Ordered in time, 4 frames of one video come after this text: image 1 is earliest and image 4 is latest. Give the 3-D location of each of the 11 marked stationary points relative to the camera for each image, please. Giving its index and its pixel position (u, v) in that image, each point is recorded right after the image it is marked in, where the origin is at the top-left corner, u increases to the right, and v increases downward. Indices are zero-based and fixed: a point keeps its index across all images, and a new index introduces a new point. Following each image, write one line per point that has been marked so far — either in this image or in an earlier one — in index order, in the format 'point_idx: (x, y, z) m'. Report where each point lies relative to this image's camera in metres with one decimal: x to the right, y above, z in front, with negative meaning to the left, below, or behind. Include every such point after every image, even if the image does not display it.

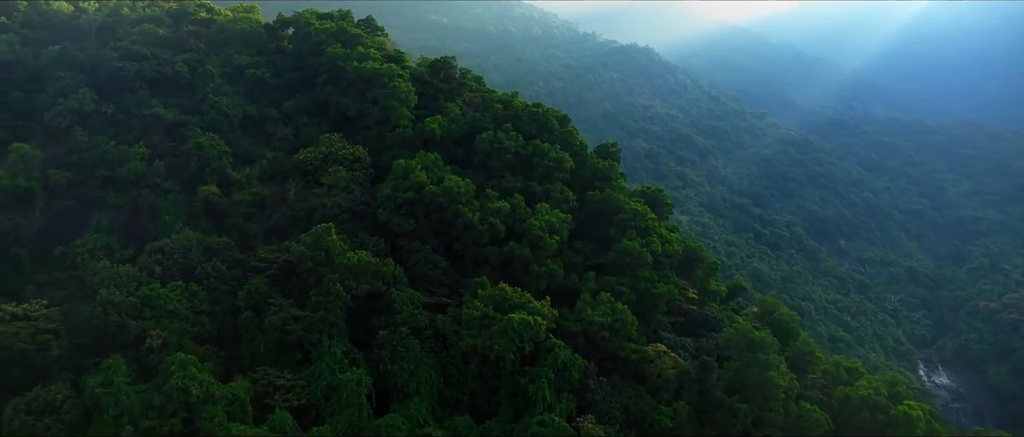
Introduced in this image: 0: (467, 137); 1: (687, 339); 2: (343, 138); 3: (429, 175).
0: (-1.0, +1.9, +14.7) m
1: (+3.3, -2.3, +11.9) m
2: (-3.8, +1.8, +14.1) m
3: (-1.7, +0.9, +12.5) m
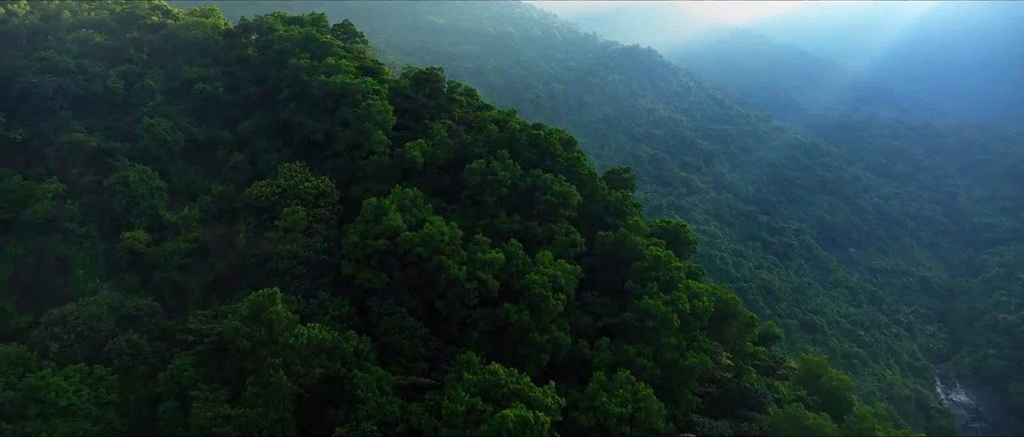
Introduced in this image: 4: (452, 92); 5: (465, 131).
0: (-1.1, +1.1, +12.4) m
1: (+3.3, -3.2, +9.6) m
2: (-3.9, +1.0, +11.9) m
3: (-1.8, 0.0, +10.2) m
4: (-1.4, +3.0, +14.5) m
5: (-1.0, +1.9, +13.8) m
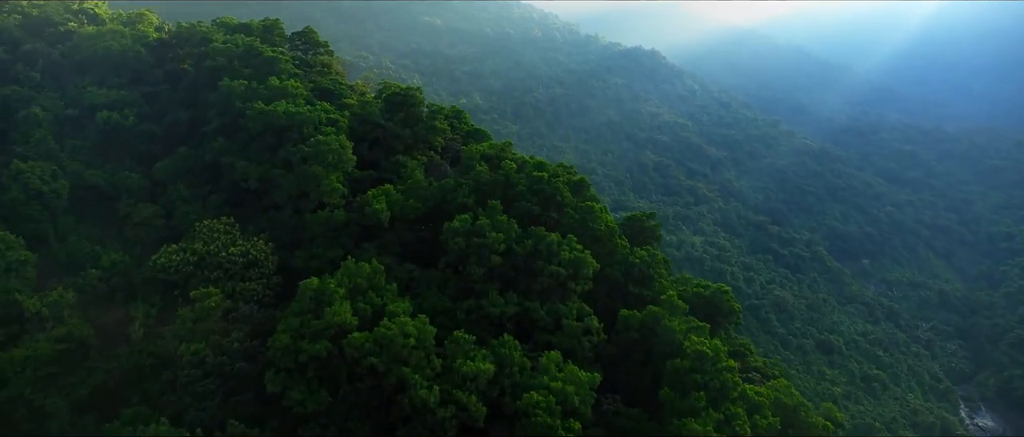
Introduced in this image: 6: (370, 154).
0: (-1.2, 0.0, +9.6) m
1: (+3.2, -4.2, +6.8) m
2: (-4.0, -0.1, +9.0) m
3: (-1.8, -1.0, +7.4) m
4: (-1.5, +1.9, +11.7) m
5: (-1.1, +0.9, +11.0) m
6: (-2.5, +1.1, +11.0) m
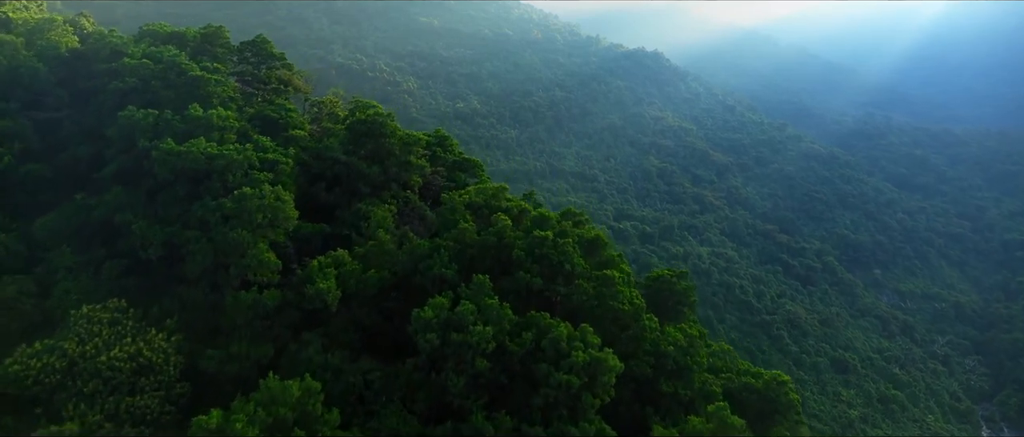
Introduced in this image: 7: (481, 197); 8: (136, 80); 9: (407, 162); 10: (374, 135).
0: (-1.3, -0.8, +7.2) m
1: (+3.1, -5.1, +4.4) m
2: (-4.1, -1.0, +6.7) m
3: (-1.9, -1.9, +5.0) m
4: (-1.5, +1.0, +9.3) m
5: (-1.2, 0.0, +8.6) m
6: (-2.6, +0.3, +8.7) m
7: (-0.4, +0.3, +8.3) m
8: (-5.1, +1.9, +8.4) m
9: (-1.6, +0.8, +9.1) m
10: (-2.0, +1.0, +9.1) m
